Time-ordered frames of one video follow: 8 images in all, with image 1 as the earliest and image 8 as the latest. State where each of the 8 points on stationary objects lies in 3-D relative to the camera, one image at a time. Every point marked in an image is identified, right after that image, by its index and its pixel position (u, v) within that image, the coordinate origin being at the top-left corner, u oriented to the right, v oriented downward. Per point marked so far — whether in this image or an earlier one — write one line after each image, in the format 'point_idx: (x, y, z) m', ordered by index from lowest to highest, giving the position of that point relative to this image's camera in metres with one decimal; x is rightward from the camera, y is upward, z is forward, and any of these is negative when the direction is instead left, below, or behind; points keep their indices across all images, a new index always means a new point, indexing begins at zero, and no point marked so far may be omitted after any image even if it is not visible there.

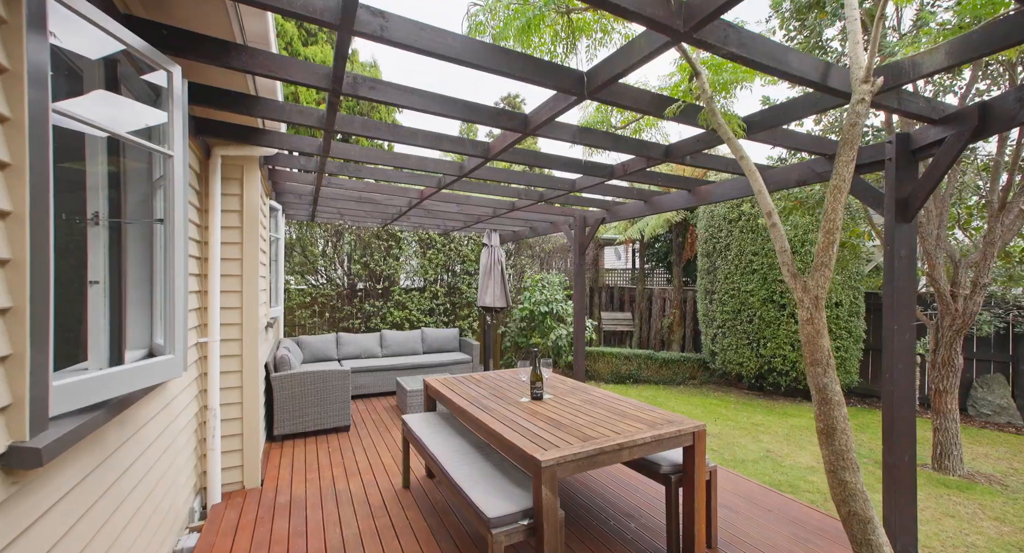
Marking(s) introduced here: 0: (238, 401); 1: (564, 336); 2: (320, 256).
0: (-1.8, -0.8, +3.1) m
1: (+0.7, -0.8, +6.3) m
2: (-2.6, +0.3, +6.4) m
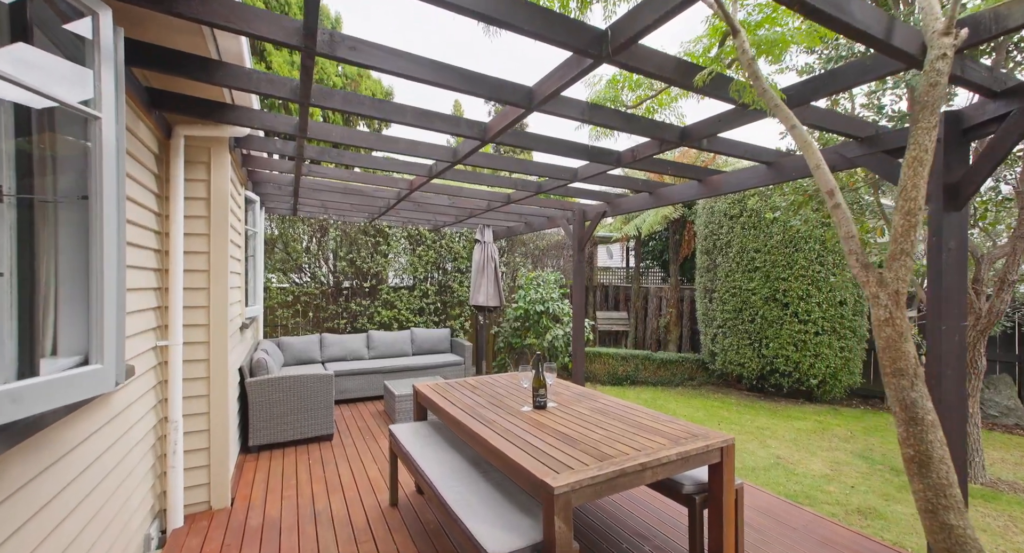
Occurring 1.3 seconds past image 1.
0: (-1.8, -0.8, +2.8) m
1: (+0.6, -0.8, +6.1) m
2: (-2.7, +0.3, +6.0) m
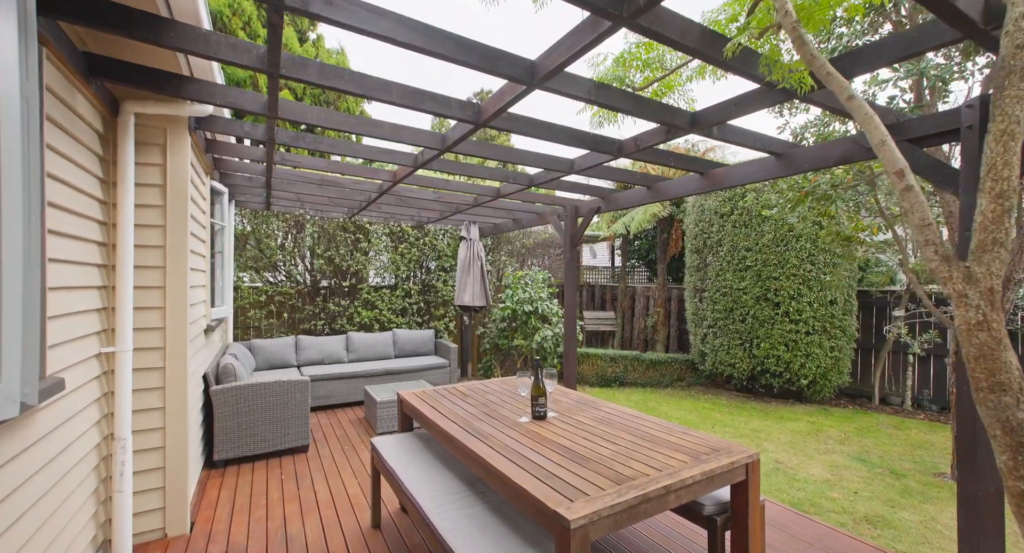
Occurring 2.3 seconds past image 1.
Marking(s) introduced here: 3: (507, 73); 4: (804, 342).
0: (-1.8, -0.8, +2.4) m
1: (+0.5, -0.8, +5.8) m
2: (-2.8, +0.3, +5.7) m
3: (0.0, +0.8, +1.9) m
4: (+3.7, -0.8, +6.0) m
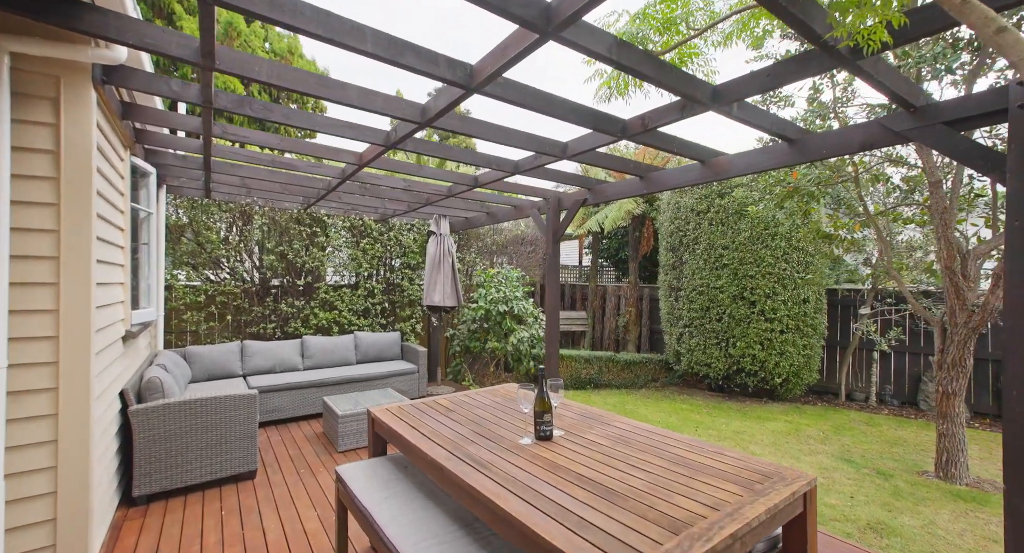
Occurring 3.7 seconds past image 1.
0: (-1.8, -0.7, +1.9) m
1: (+0.2, -0.7, +5.5) m
2: (-3.1, +0.3, +5.0) m
3: (0.0, +0.8, +1.5) m
4: (+3.3, -0.8, +5.9) m
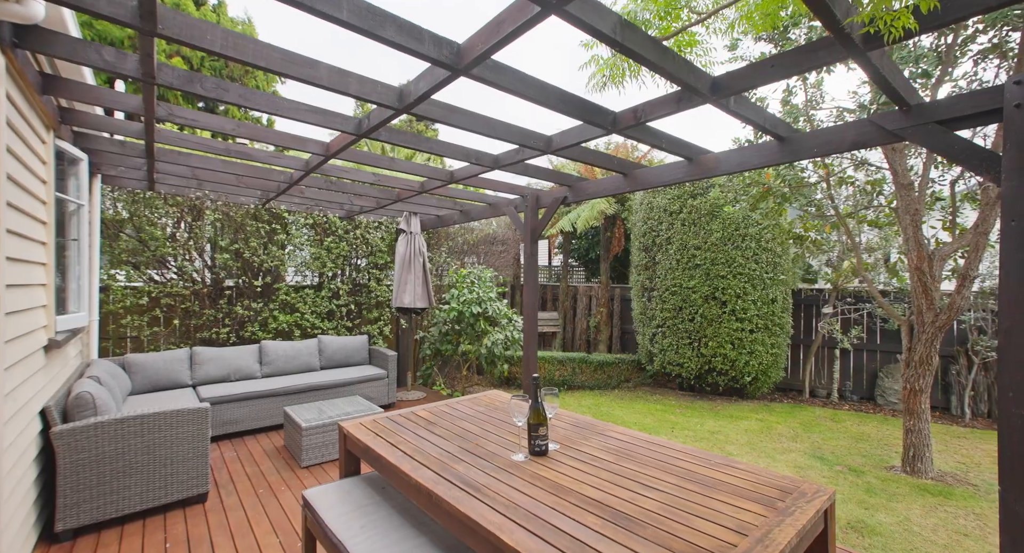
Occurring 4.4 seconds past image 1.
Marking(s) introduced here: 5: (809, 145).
0: (-1.8, -0.8, +1.6) m
1: (-0.1, -0.7, +5.3) m
2: (-3.4, +0.3, +4.6) m
3: (0.0, +0.8, +1.3) m
4: (+3.0, -0.8, +6.0) m
5: (+1.6, +0.7, +2.6) m
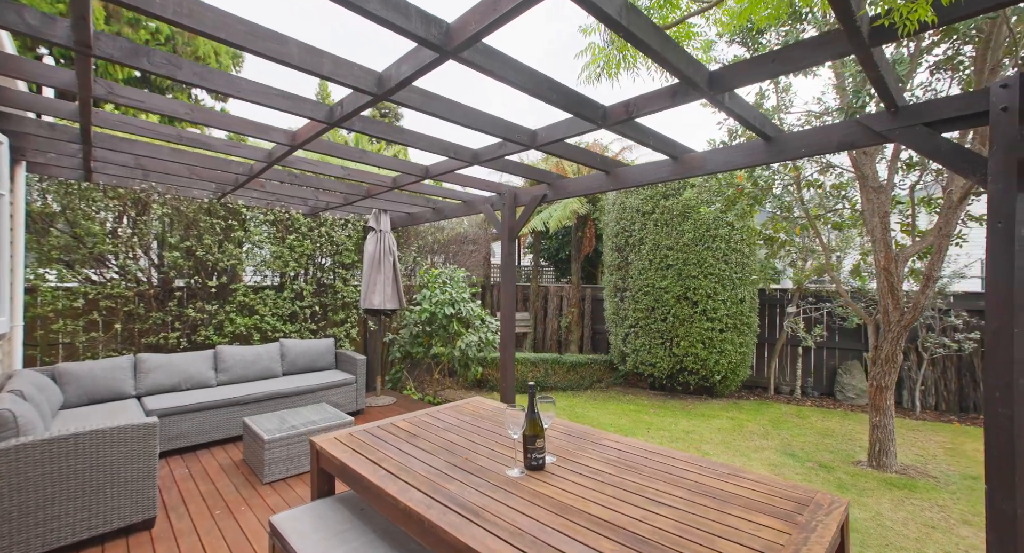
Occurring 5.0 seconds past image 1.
0: (-1.8, -0.8, +1.3) m
1: (-0.4, -0.7, +5.2) m
2: (-3.6, +0.3, +4.2) m
3: (0.0, +0.8, +1.2) m
4: (+2.6, -0.8, +6.0) m
5: (+1.6, +0.7, +2.6) m
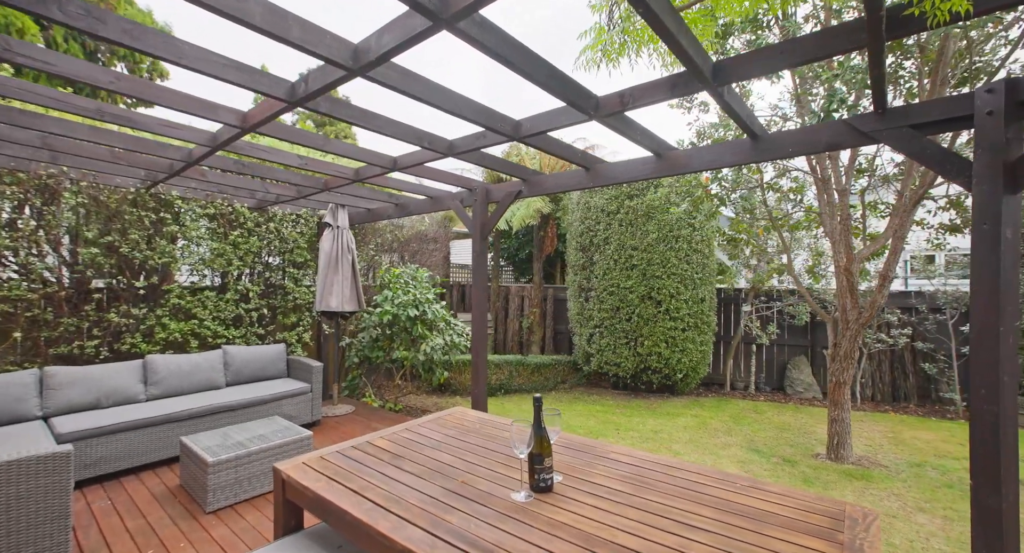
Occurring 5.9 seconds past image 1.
0: (-1.8, -0.8, +0.9) m
1: (-0.8, -0.7, +4.9) m
2: (-3.8, +0.3, +3.6) m
3: (+0.1, +0.8, +1.0) m
4: (+2.2, -0.8, +6.1) m
5: (+1.5, +0.7, +2.6) m
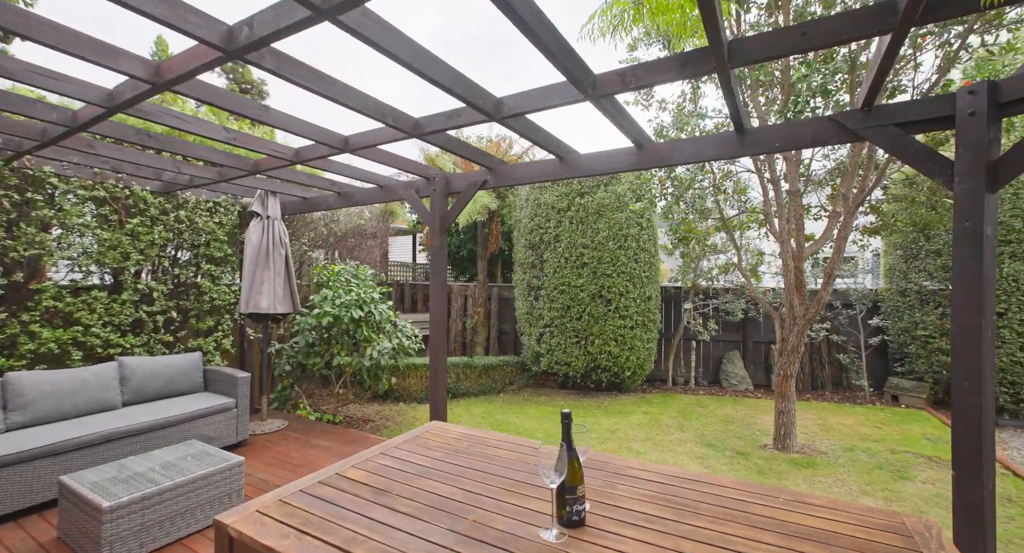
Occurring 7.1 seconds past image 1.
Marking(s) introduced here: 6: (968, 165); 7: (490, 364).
0: (-1.6, -0.7, +0.4) m
1: (-1.2, -0.7, +4.5) m
2: (-4.0, +0.4, +2.8) m
3: (+0.2, +0.9, +0.8) m
4: (+1.5, -0.8, +6.1) m
5: (+1.3, +0.8, +2.5) m
6: (+2.0, +0.5, +2.0) m
7: (-0.3, -1.2, +6.4) m
